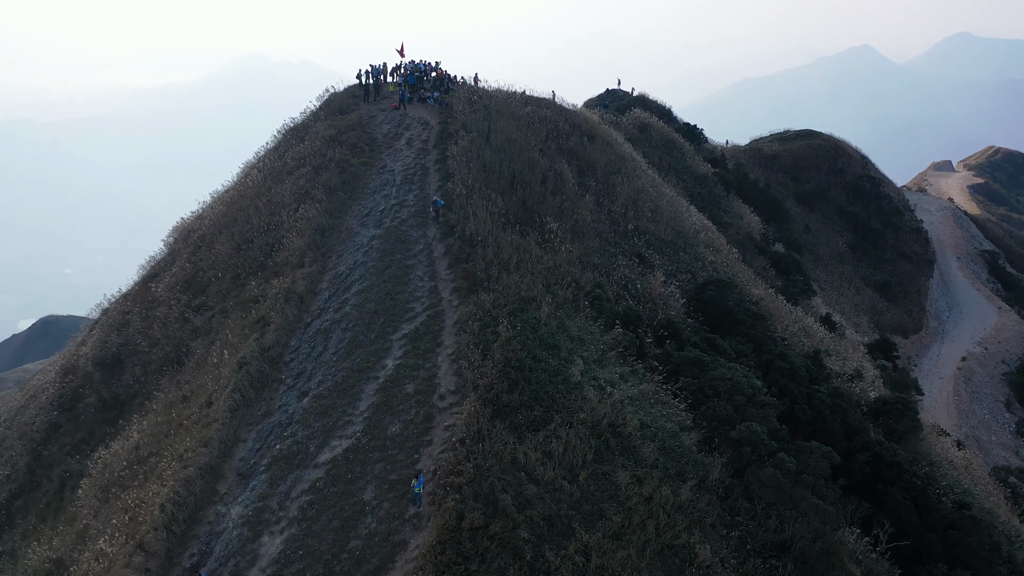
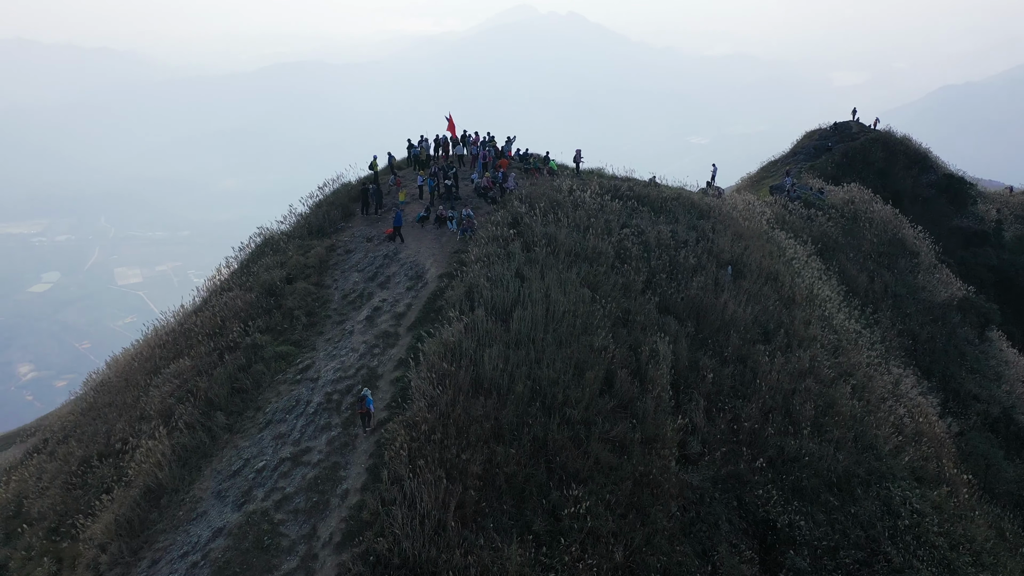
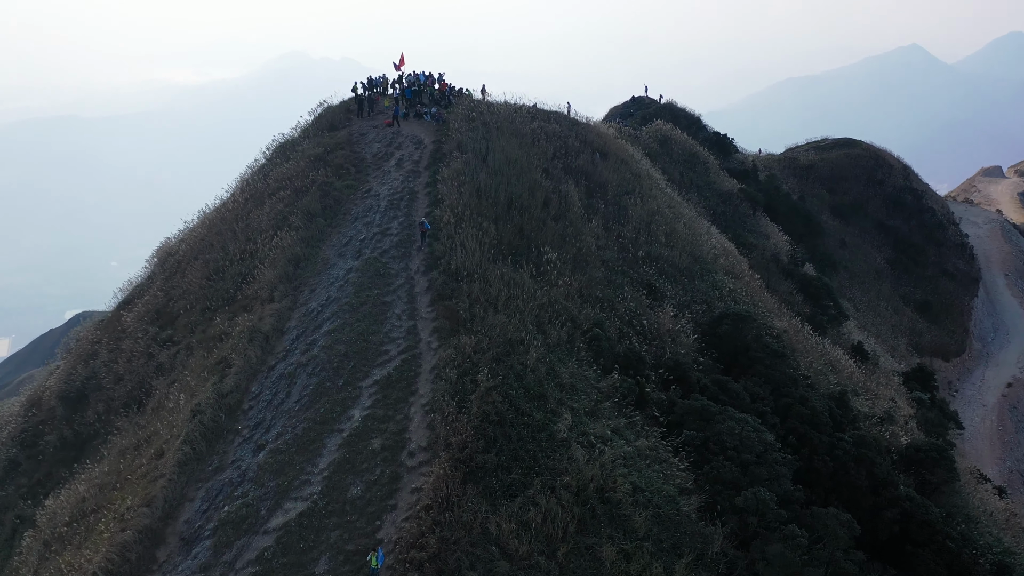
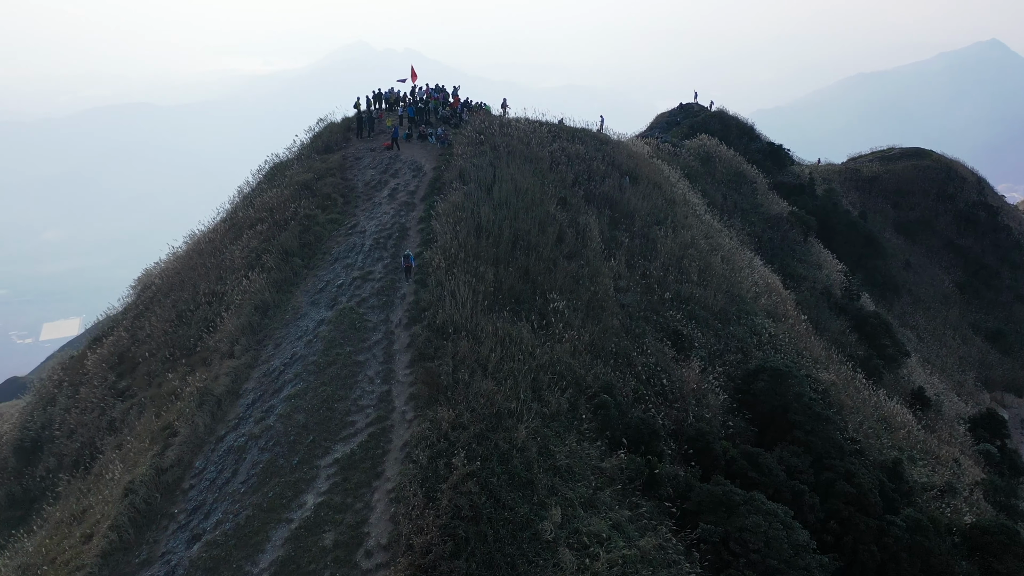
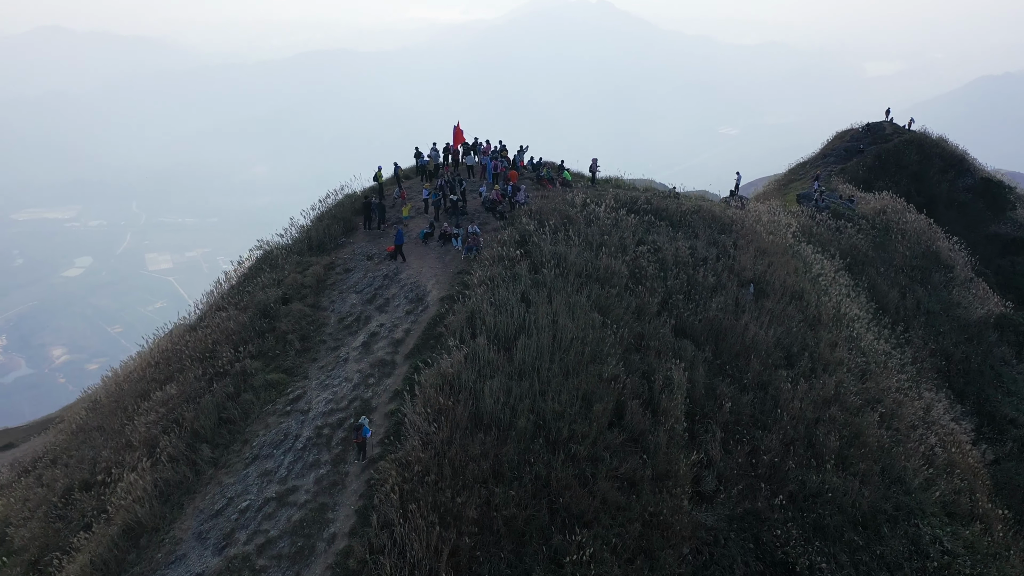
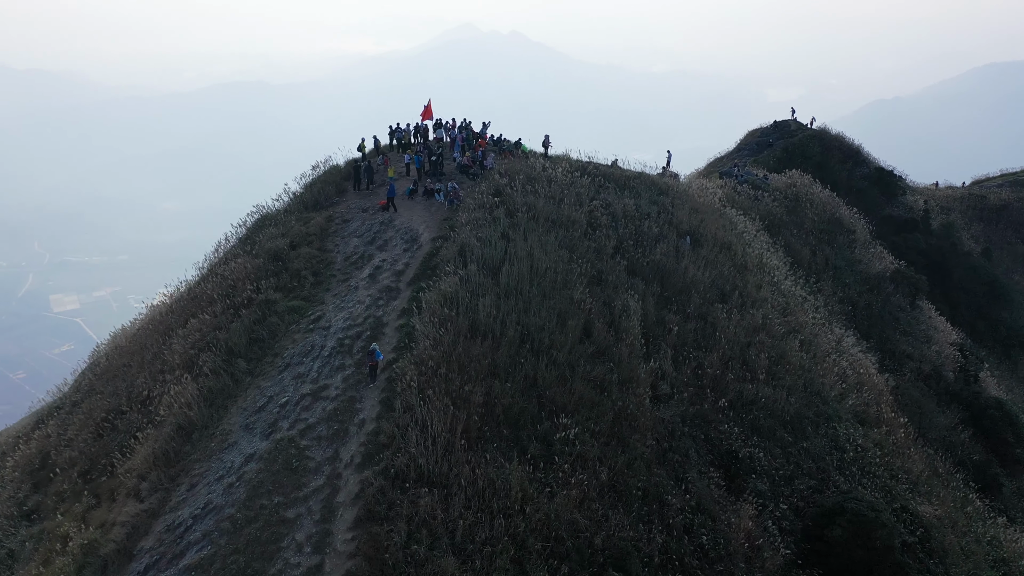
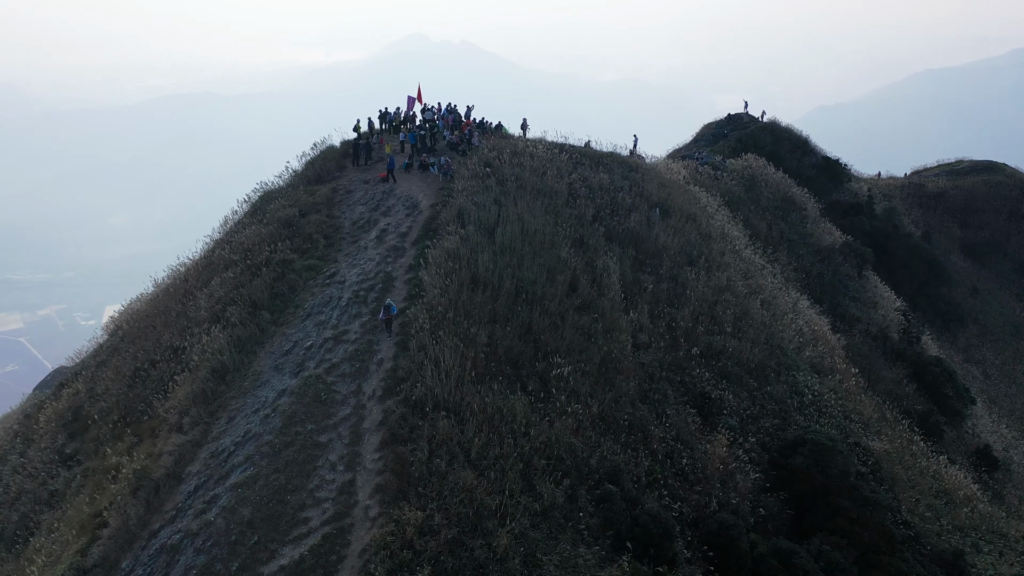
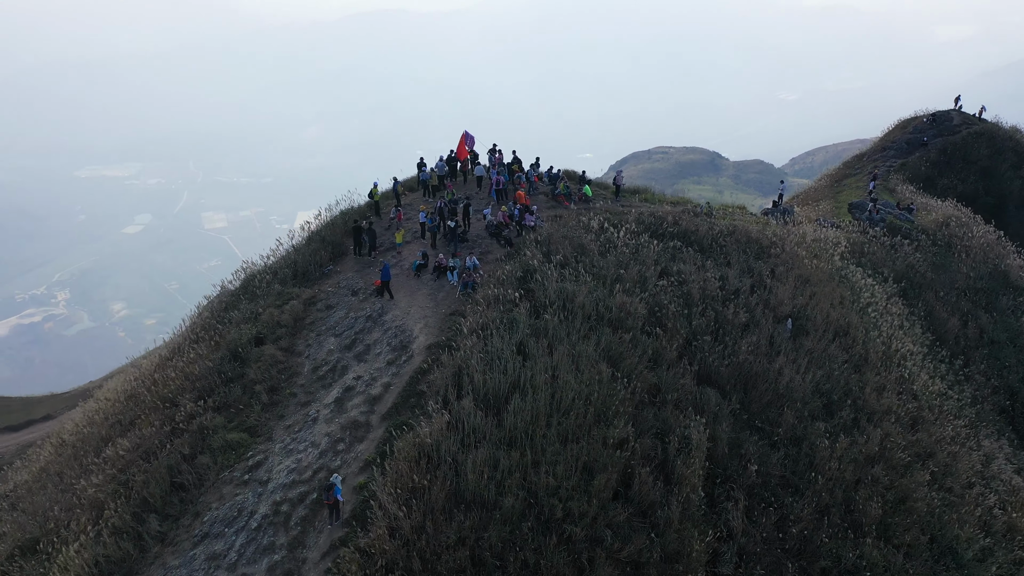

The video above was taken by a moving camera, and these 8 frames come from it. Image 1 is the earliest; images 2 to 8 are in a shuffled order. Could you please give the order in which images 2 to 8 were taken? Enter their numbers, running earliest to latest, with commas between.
3, 4, 7, 6, 2, 5, 8
